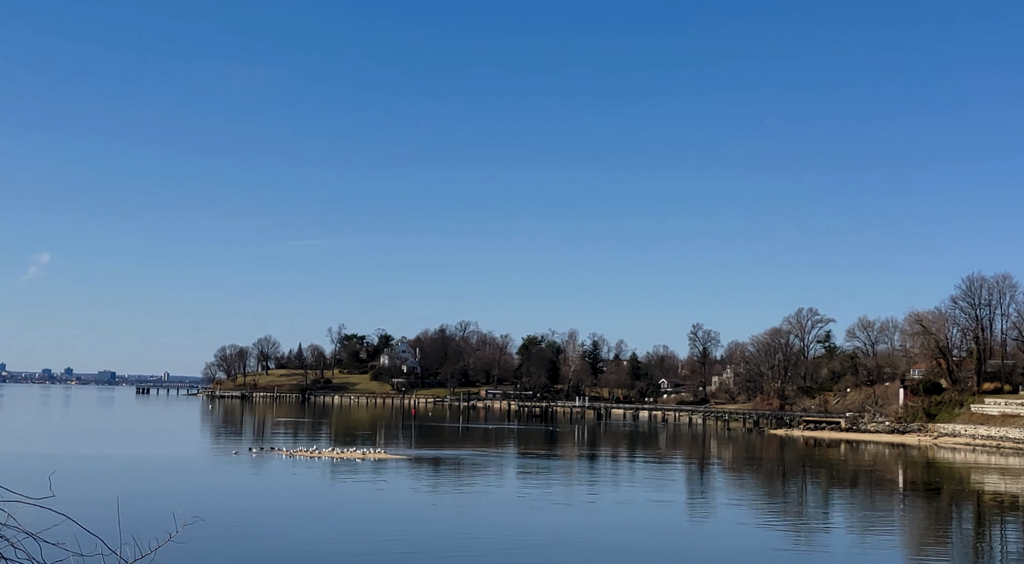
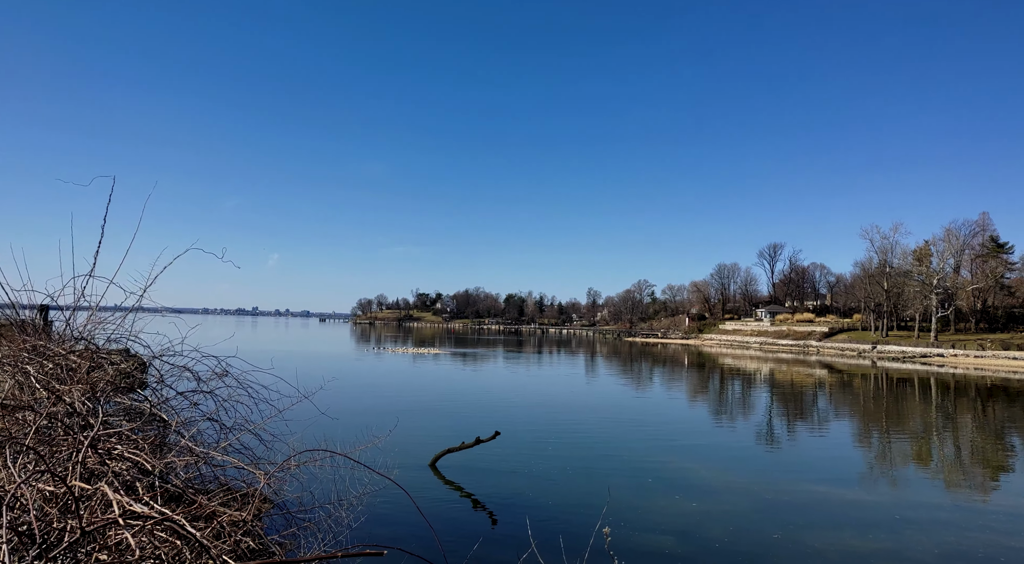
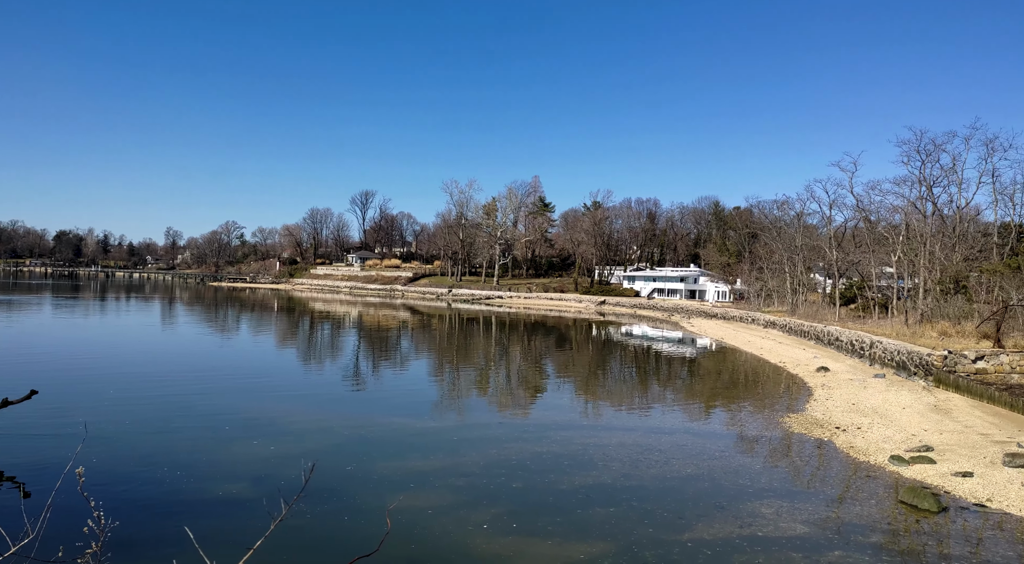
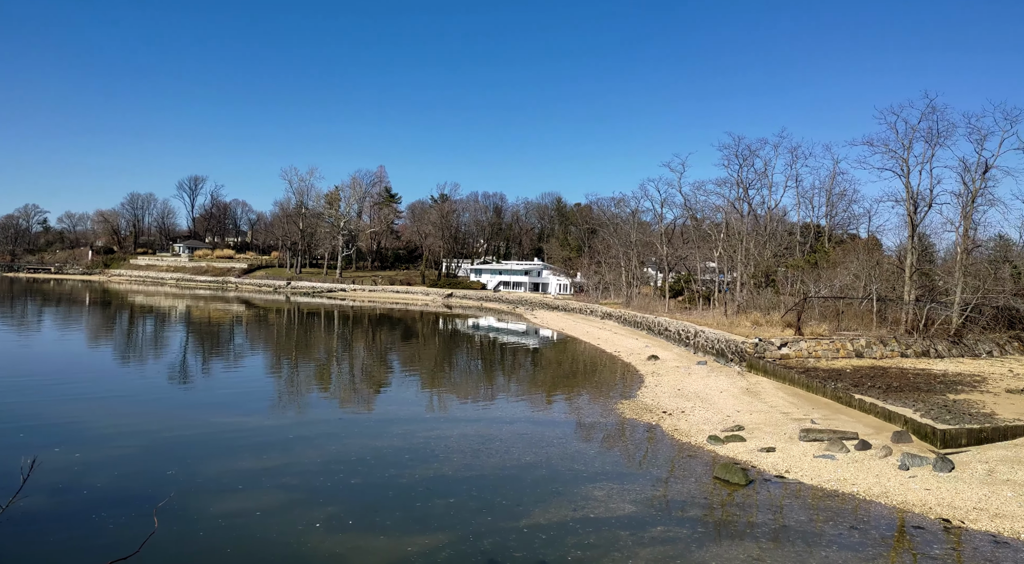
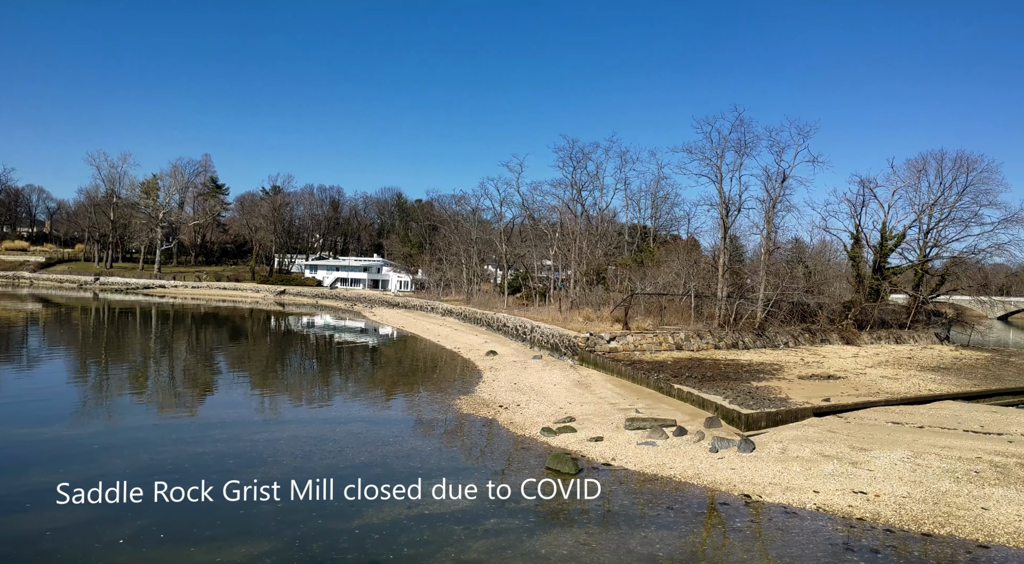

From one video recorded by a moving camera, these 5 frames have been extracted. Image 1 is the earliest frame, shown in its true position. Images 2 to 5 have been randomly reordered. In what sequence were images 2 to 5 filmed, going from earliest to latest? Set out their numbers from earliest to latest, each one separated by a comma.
2, 3, 4, 5
